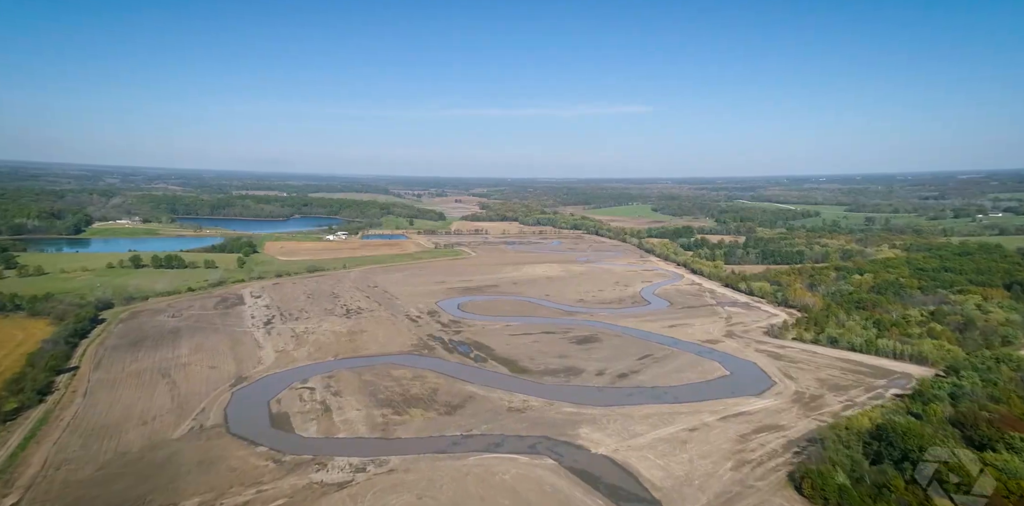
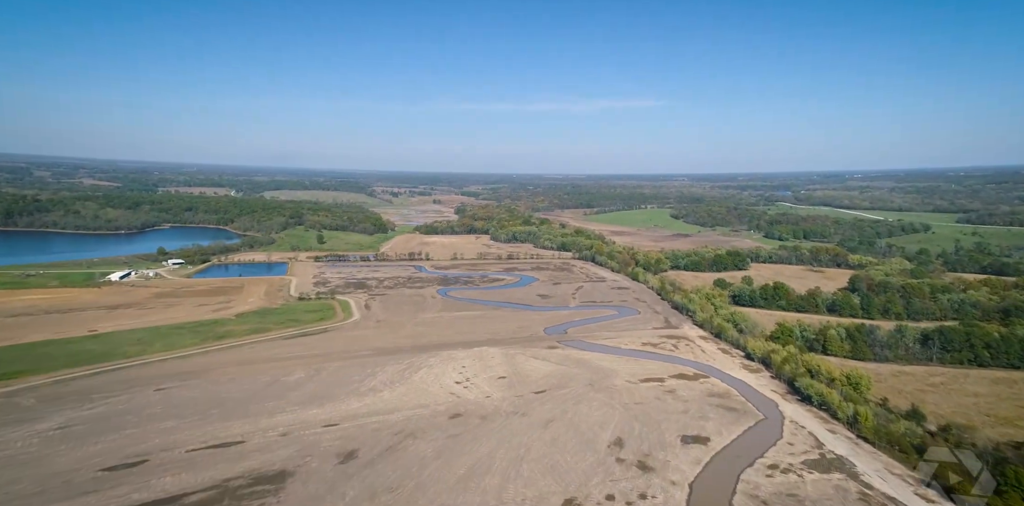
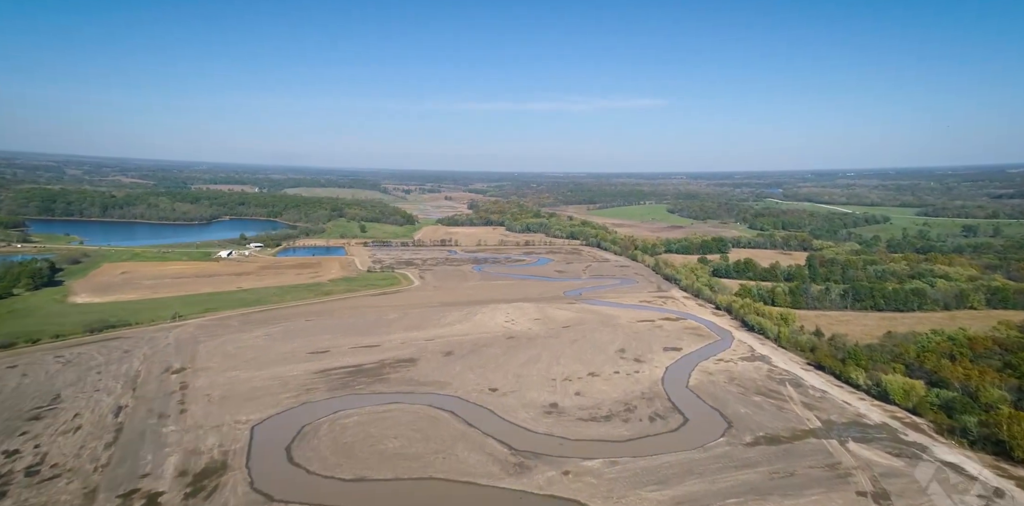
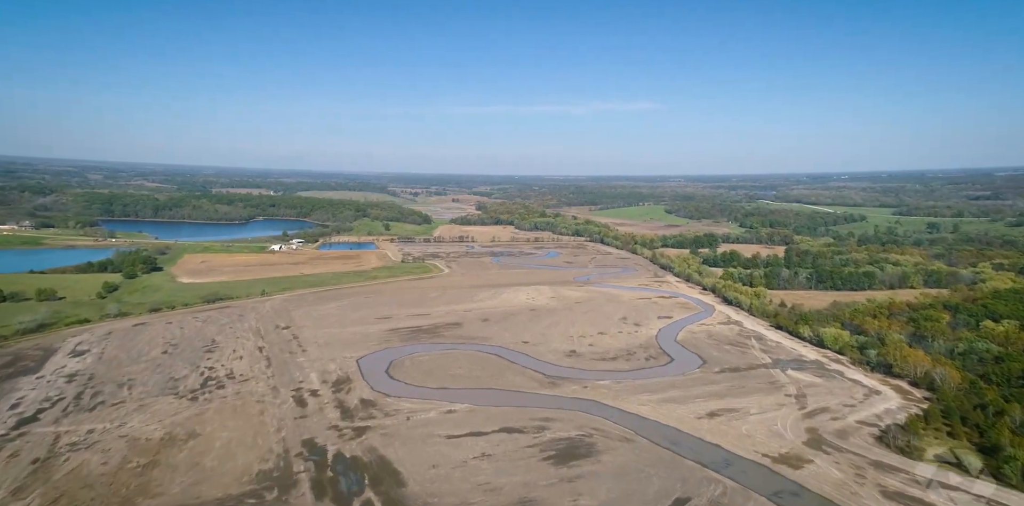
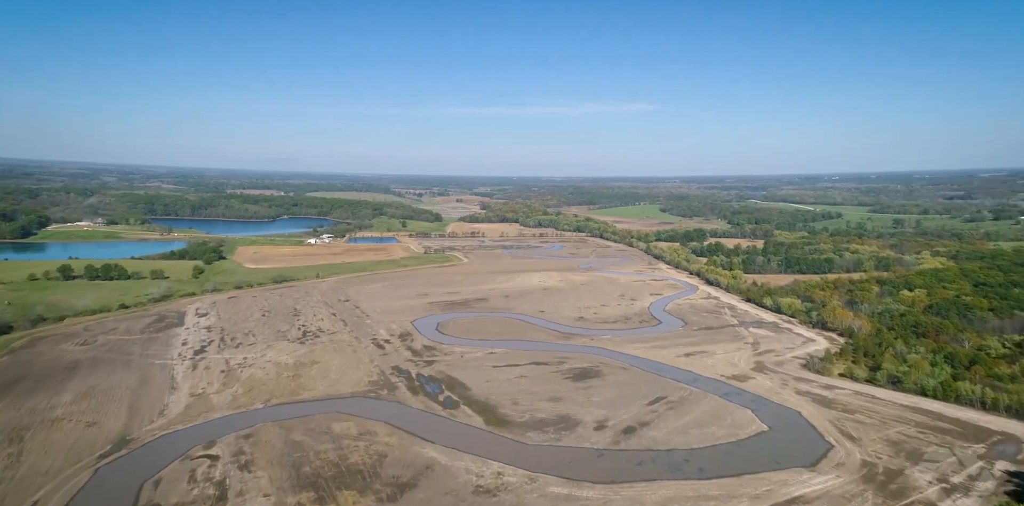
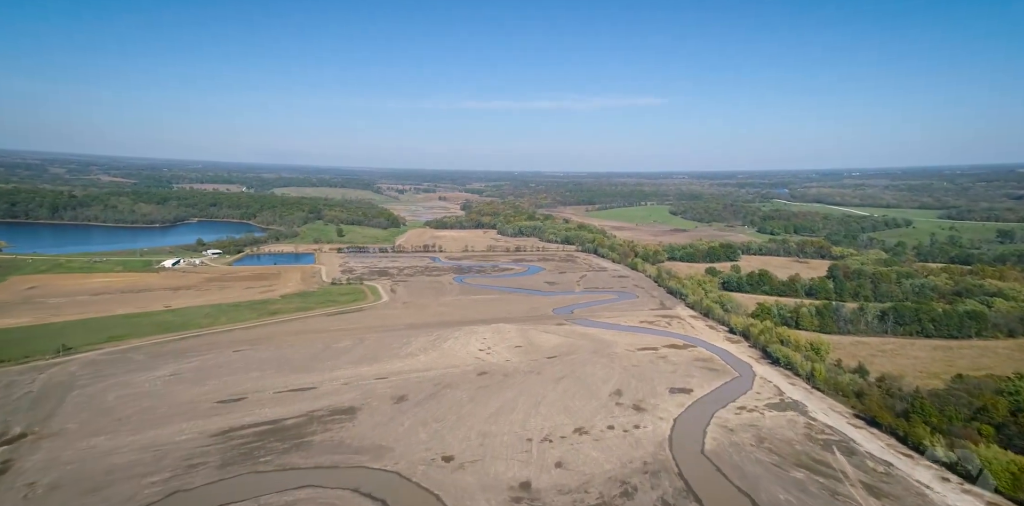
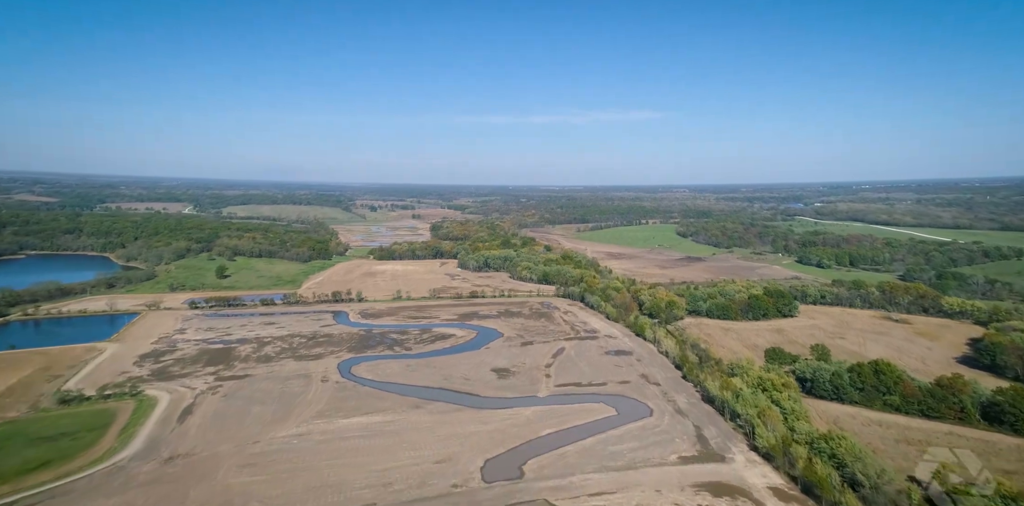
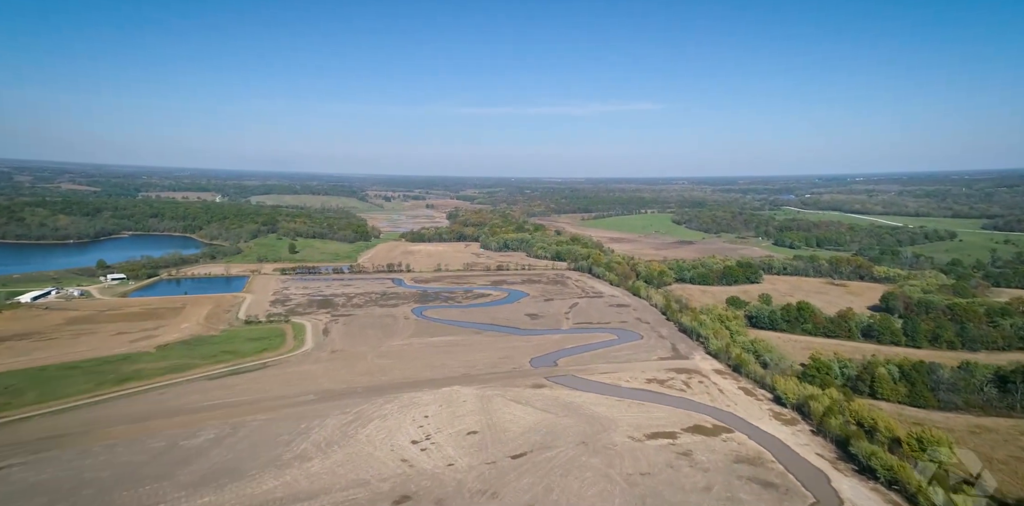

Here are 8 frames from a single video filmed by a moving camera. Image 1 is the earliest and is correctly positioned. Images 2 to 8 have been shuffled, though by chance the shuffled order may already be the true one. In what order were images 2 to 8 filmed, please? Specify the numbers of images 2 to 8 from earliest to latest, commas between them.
5, 4, 3, 6, 2, 8, 7
